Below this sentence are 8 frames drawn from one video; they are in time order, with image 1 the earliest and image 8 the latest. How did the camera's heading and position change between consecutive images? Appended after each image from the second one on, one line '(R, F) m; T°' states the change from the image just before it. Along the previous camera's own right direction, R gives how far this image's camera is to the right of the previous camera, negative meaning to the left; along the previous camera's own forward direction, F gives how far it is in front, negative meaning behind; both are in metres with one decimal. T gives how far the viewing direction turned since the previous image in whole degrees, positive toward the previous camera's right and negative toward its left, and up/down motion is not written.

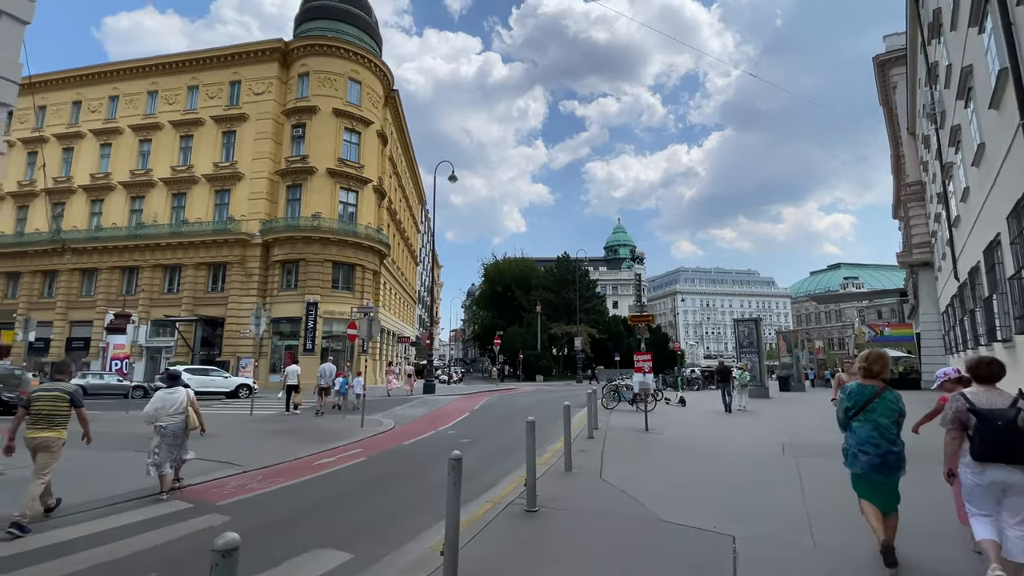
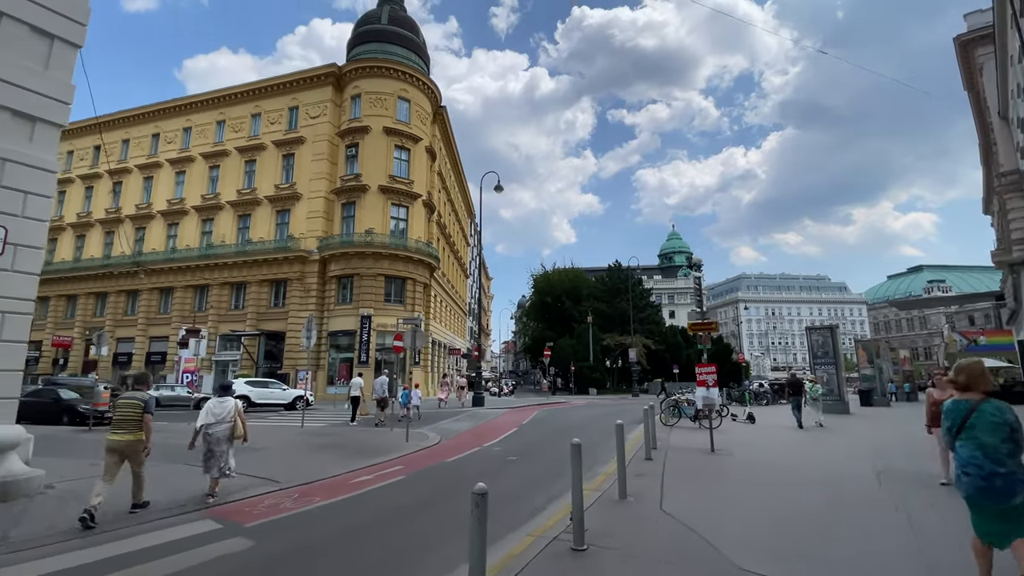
(+0.1, +0.6) m; -6°
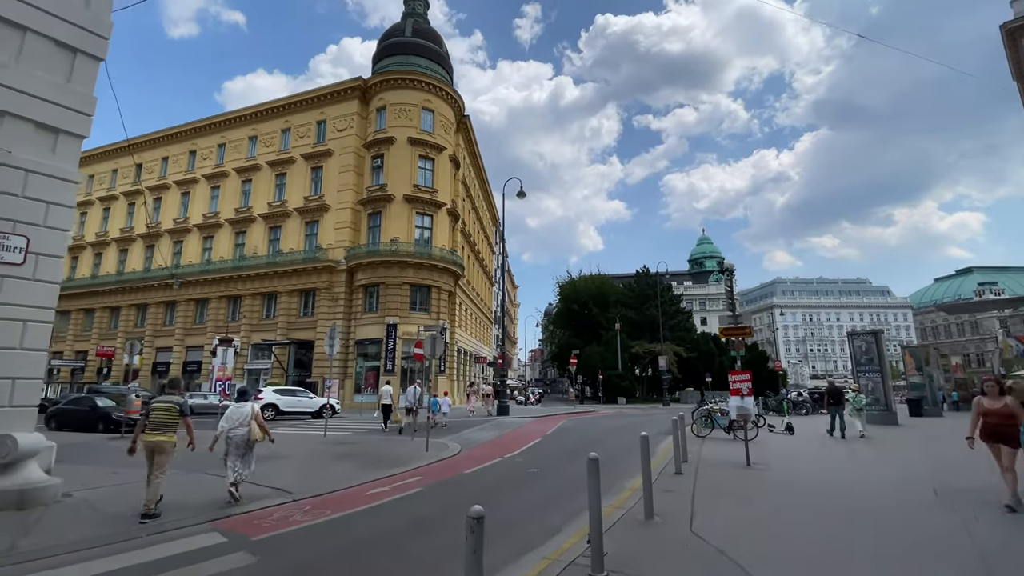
(+0.2, +0.3) m; -3°
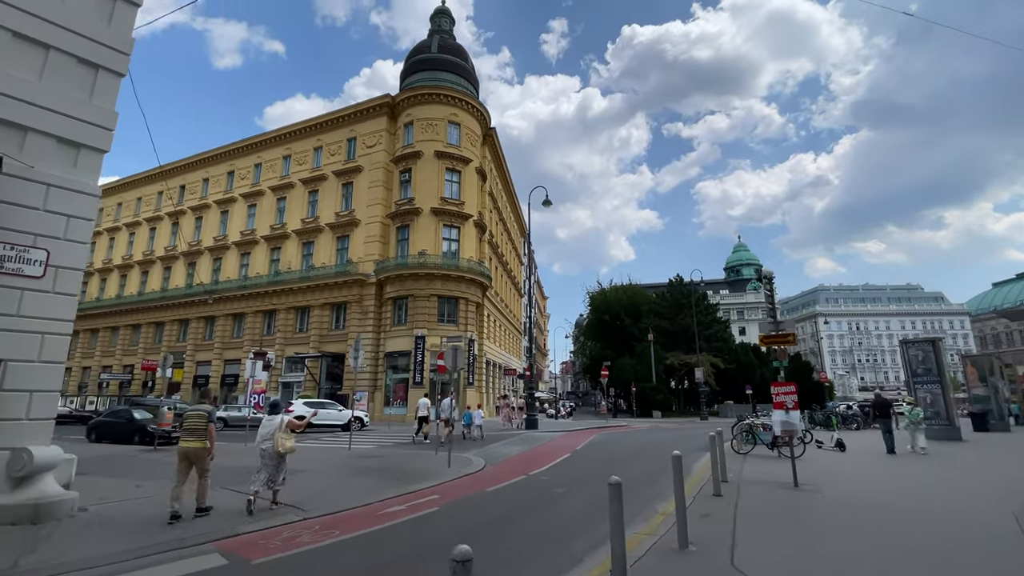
(+0.2, +0.4) m; -4°
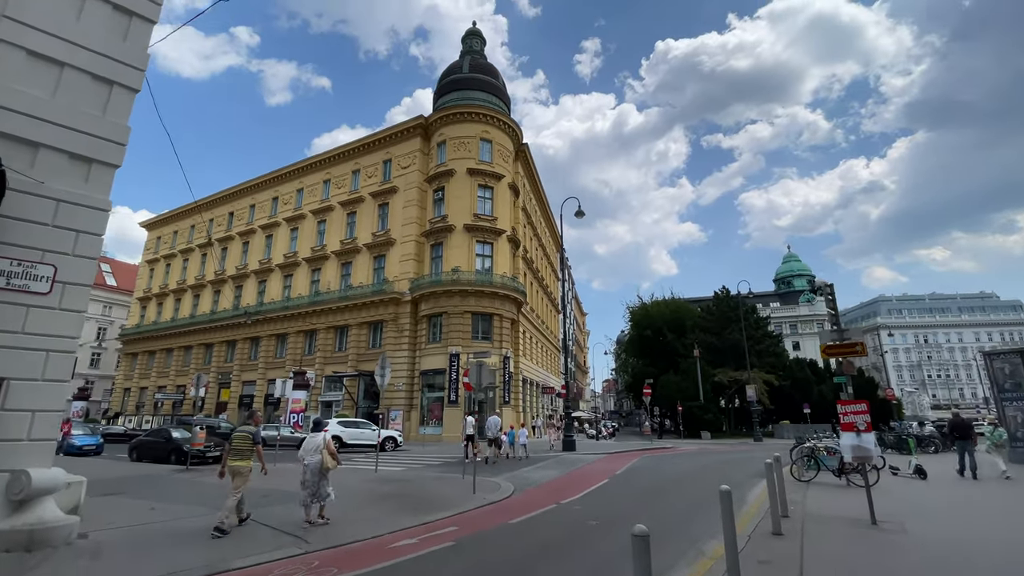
(+0.3, +0.7) m; -5°
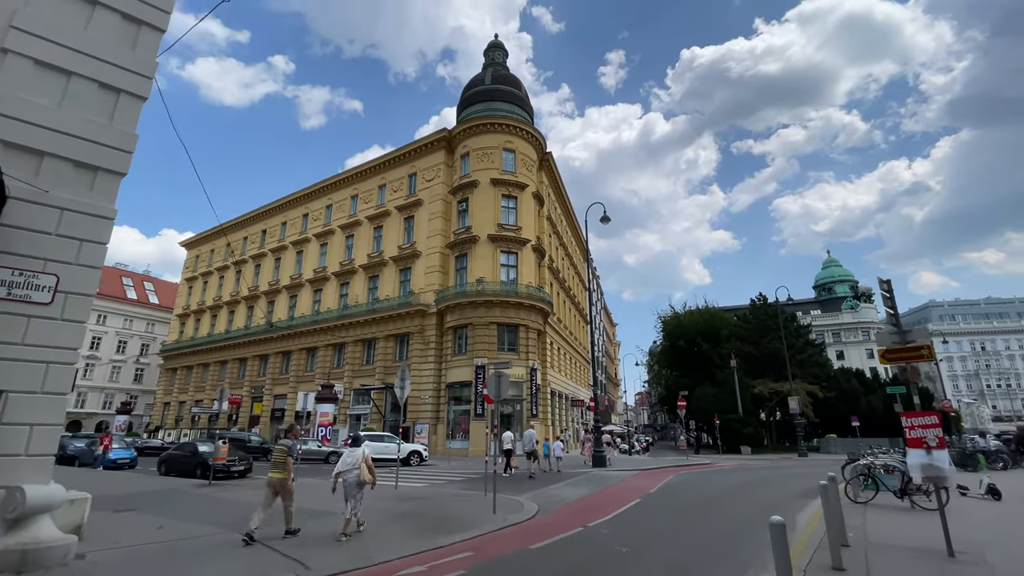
(+0.2, +0.6) m; -4°
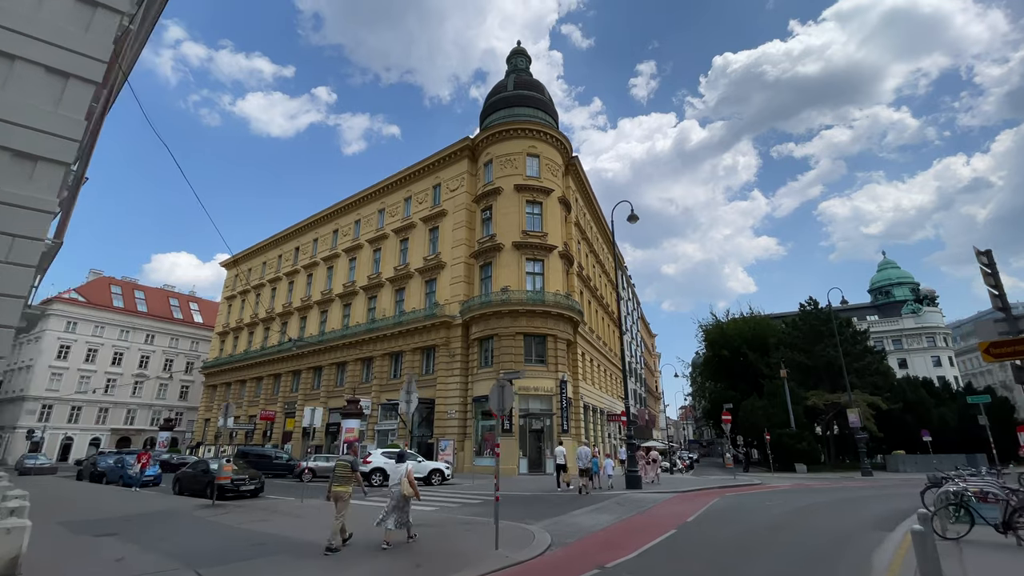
(+0.6, +1.2) m; -4°
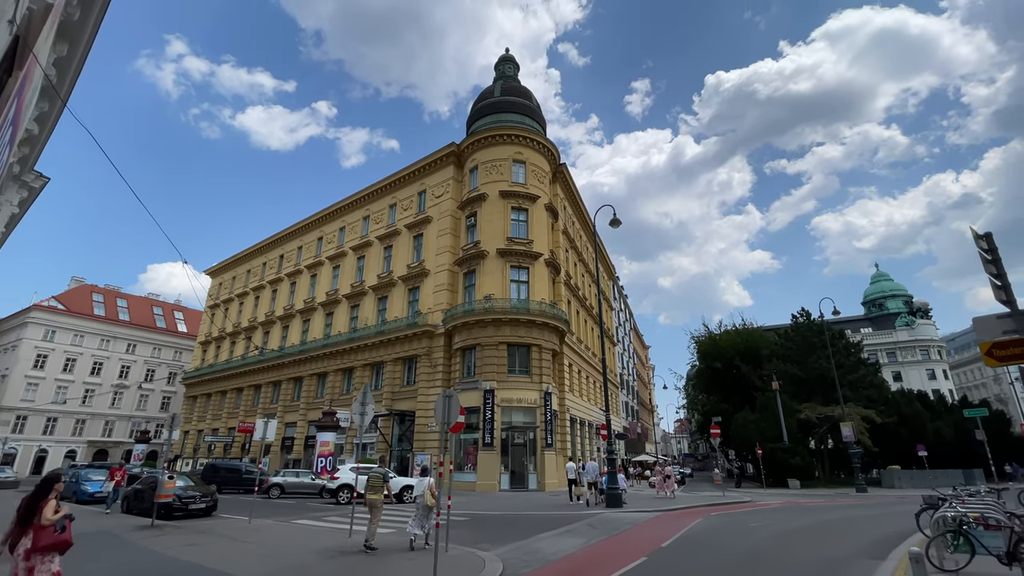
(+0.8, +0.9) m; 0°
